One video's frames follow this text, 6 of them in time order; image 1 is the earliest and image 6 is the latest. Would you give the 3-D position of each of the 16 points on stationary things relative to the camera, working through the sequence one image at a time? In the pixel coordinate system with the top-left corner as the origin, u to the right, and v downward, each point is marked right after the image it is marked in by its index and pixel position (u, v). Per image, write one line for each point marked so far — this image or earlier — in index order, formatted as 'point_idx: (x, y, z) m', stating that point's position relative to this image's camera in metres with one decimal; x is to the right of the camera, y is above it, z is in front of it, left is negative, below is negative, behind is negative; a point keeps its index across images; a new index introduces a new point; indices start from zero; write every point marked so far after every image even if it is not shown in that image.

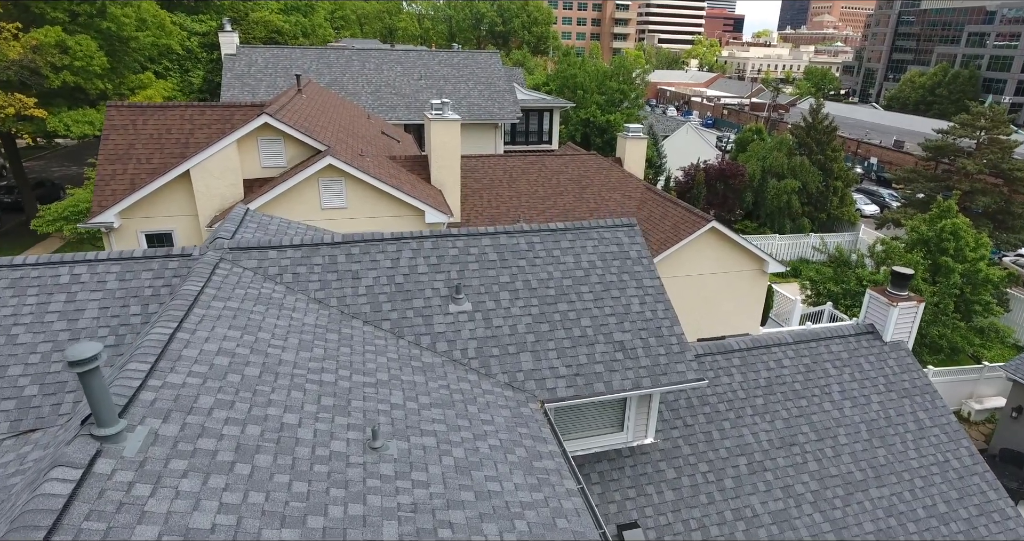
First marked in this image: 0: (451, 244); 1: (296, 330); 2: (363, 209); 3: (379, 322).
0: (-0.9, +0.4, +8.7) m
1: (-2.4, -0.7, +6.8) m
2: (-3.4, +1.4, +14.3) m
3: (-1.7, -0.6, +7.7) m
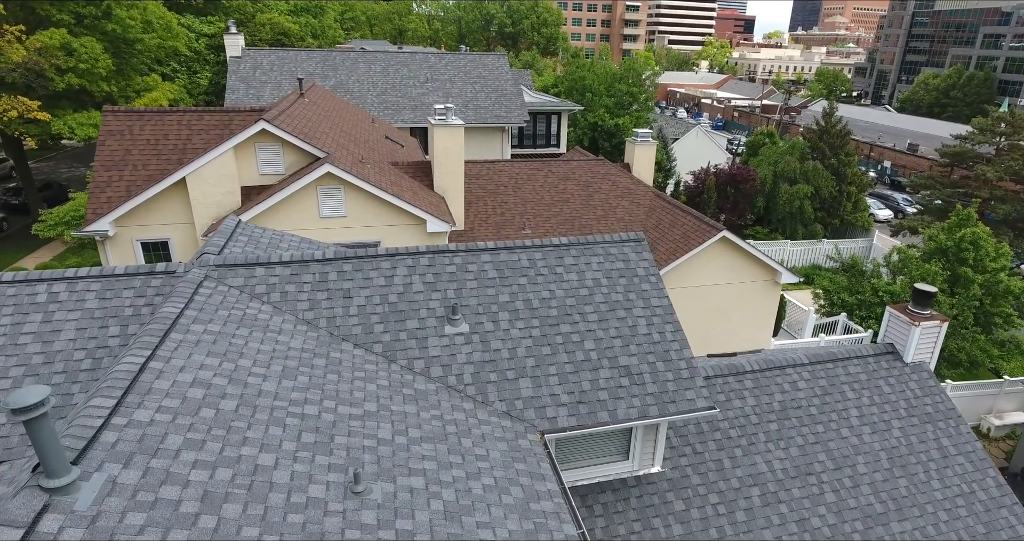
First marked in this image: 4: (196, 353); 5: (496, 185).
0: (-0.9, +0.1, +8.3) m
1: (-2.4, -0.9, +6.4) m
2: (-3.4, +1.2, +13.9) m
3: (-1.7, -0.9, +7.3) m
4: (-3.1, -0.8, +5.9) m
5: (-0.5, +2.6, +18.7) m
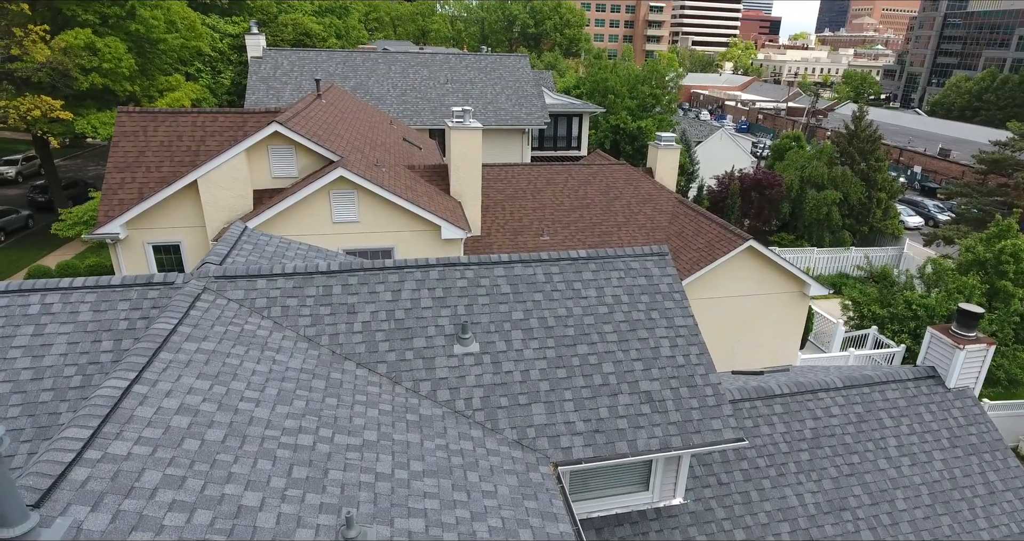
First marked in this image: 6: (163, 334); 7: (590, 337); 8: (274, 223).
0: (-0.7, 0.0, +7.9) m
1: (-2.3, -1.1, +6.0) m
2: (-3.0, +1.0, +13.5) m
3: (-1.5, -1.0, +6.8) m
4: (-3.0, -1.0, +5.6) m
5: (+0.1, +2.4, +18.3) m
6: (-3.4, -0.6, +6.0) m
7: (+1.0, -0.8, +7.5) m
8: (-5.0, +1.0, +13.0) m
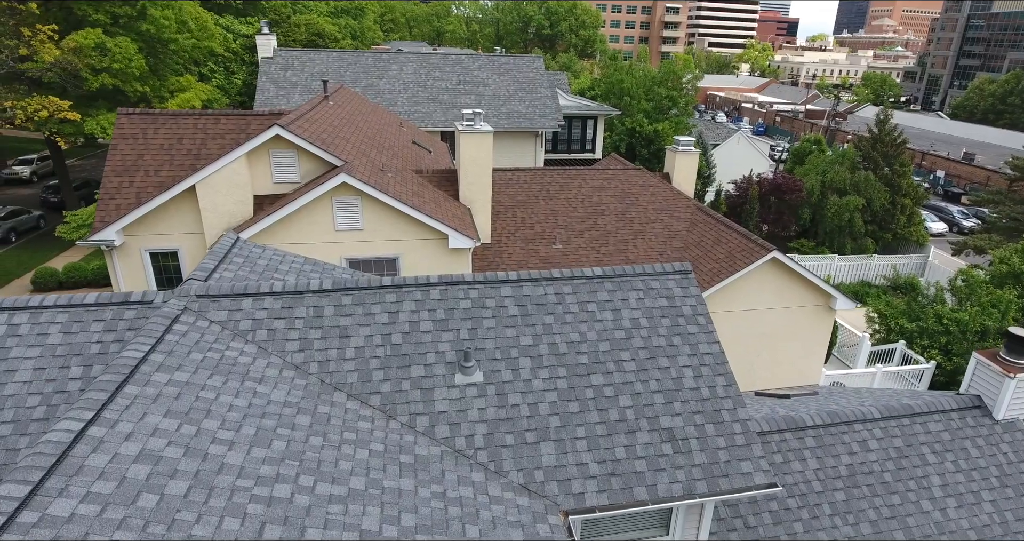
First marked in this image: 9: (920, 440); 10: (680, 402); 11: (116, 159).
0: (-0.6, -0.3, +7.2) m
1: (-2.3, -1.3, +5.4) m
2: (-2.8, +0.8, +12.9) m
3: (-1.5, -1.3, +6.2) m
4: (-2.9, -1.2, +5.0) m
5: (+0.4, +2.2, +17.6) m
6: (-3.3, -0.8, +5.4) m
7: (+1.0, -1.0, +6.8) m
8: (-4.8, +0.8, +12.4) m
9: (+5.6, -2.3, +8.4) m
10: (+1.8, -1.4, +6.6) m
11: (-8.8, +2.5, +13.7) m
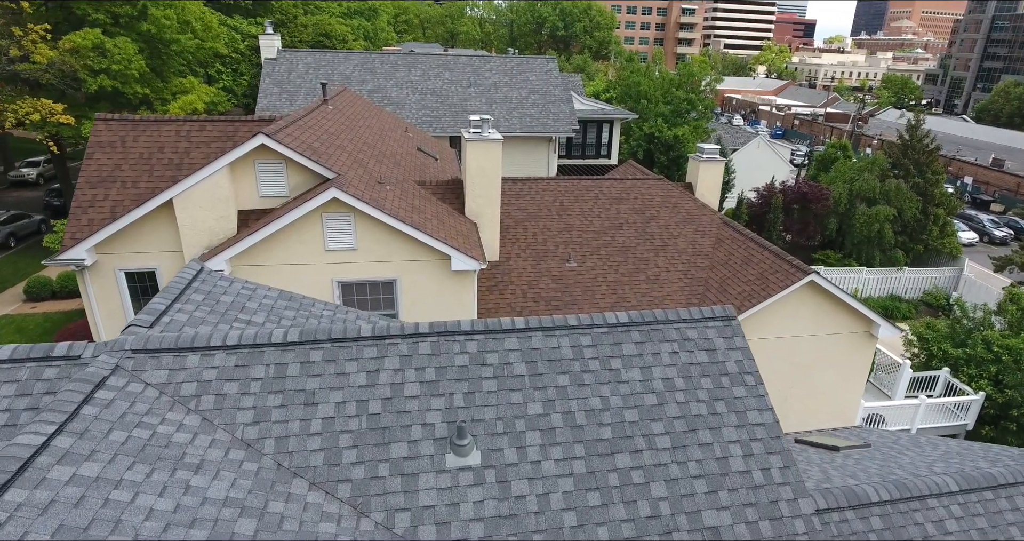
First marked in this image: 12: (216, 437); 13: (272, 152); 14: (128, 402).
0: (-0.5, -0.7, +5.9) m
1: (-2.2, -1.7, +4.2) m
2: (-2.6, +0.4, +11.7) m
3: (-1.4, -1.7, +4.9) m
4: (-2.9, -1.6, +3.7) m
5: (+0.7, +1.7, +16.3) m
6: (-3.3, -1.3, +4.1) m
7: (+1.1, -1.5, +5.5) m
8: (-4.6, +0.4, +11.2) m
9: (+5.6, -2.8, +7.0) m
10: (+1.8, -1.9, +5.3) m
11: (-8.6, +2.1, +12.6) m
12: (-2.4, -1.3, +5.0) m
13: (-4.6, +2.3, +11.8) m
14: (-3.2, -1.1, +5.0) m
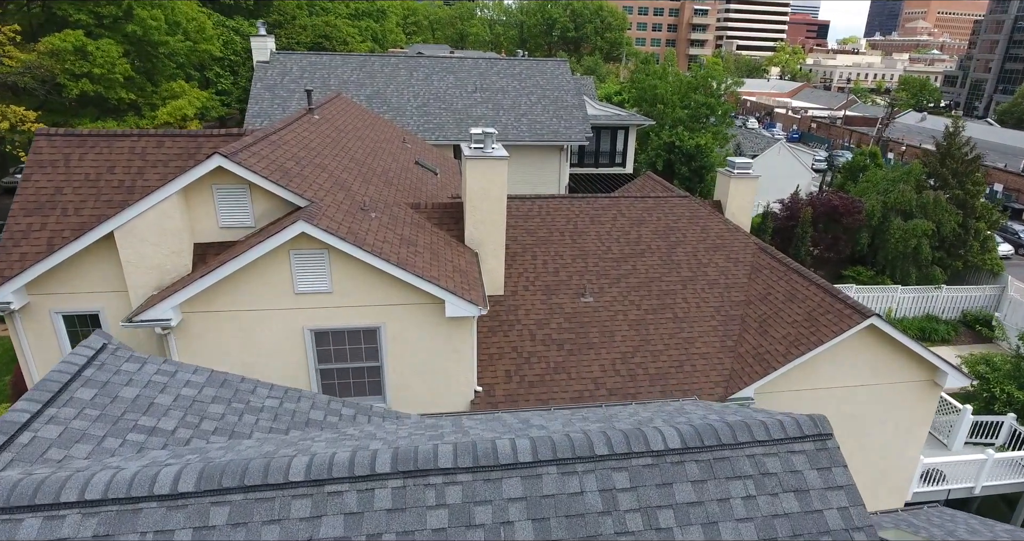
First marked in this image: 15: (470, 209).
0: (-0.5, -1.5, +4.0) m
1: (-2.3, -2.4, +2.3) m
2: (-2.5, -0.4, +9.8) m
3: (-1.4, -2.4, +3.0) m
4: (-2.9, -2.3, +1.9) m
5: (+0.9, +0.9, +14.4) m
6: (-3.3, -2.0, +2.3) m
7: (+1.1, -2.3, +3.5) m
8: (-4.6, -0.4, +9.4) m
9: (+5.6, -3.6, +5.0) m
10: (+1.8, -2.6, +3.3) m
11: (-8.5, +1.4, +10.8) m
12: (-2.4, -2.1, +3.2) m
13: (-4.5, +1.5, +9.9) m
14: (-3.2, -1.8, +3.2) m
15: (-0.8, +1.2, +11.9) m
